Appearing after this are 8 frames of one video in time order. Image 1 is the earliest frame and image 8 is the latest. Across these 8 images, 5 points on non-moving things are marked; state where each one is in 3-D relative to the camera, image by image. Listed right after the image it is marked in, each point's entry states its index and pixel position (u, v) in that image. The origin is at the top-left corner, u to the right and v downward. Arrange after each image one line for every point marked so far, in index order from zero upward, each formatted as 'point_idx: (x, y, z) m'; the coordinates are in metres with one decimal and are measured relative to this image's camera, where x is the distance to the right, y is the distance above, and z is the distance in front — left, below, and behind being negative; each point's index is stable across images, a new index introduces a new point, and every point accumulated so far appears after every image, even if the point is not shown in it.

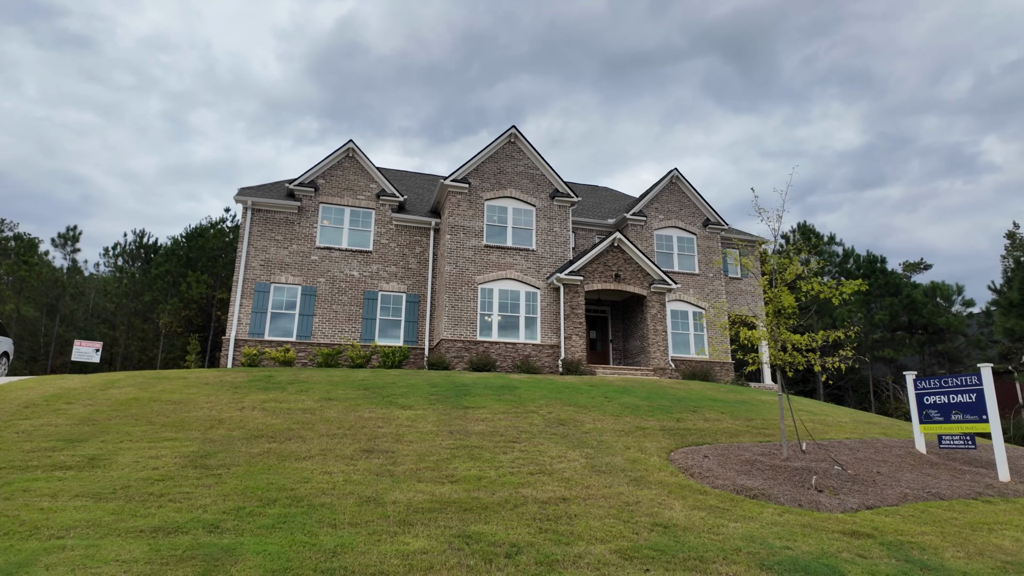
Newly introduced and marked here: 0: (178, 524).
0: (-3.7, -2.7, +6.8) m
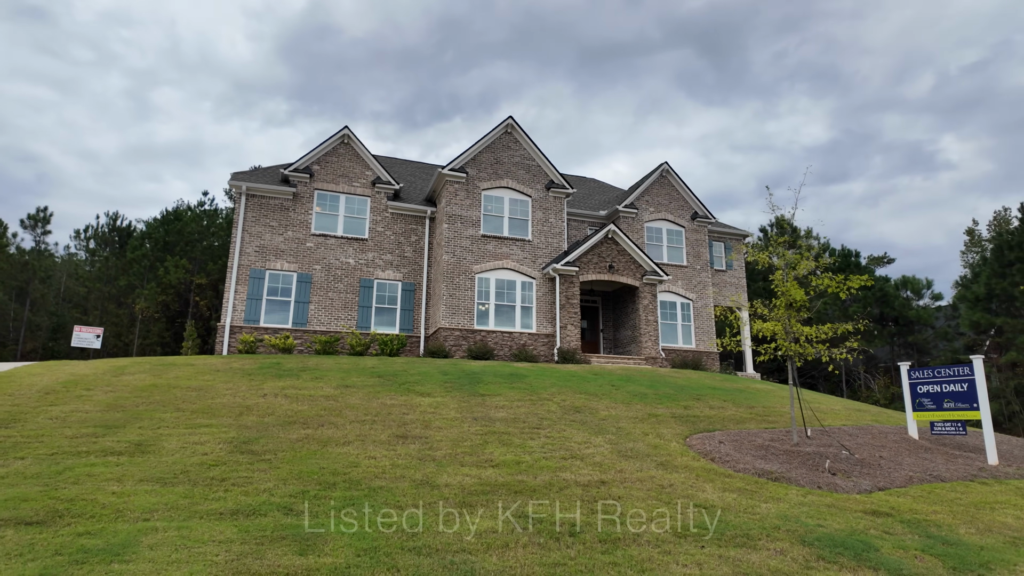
0: (-3.0, -2.6, +7.0) m
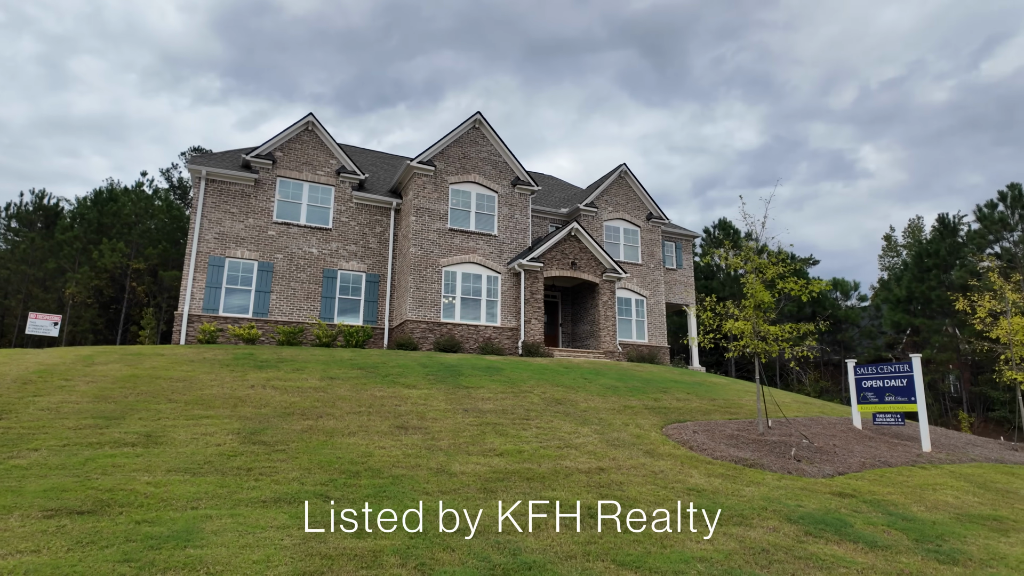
0: (-2.6, -2.5, +7.2) m
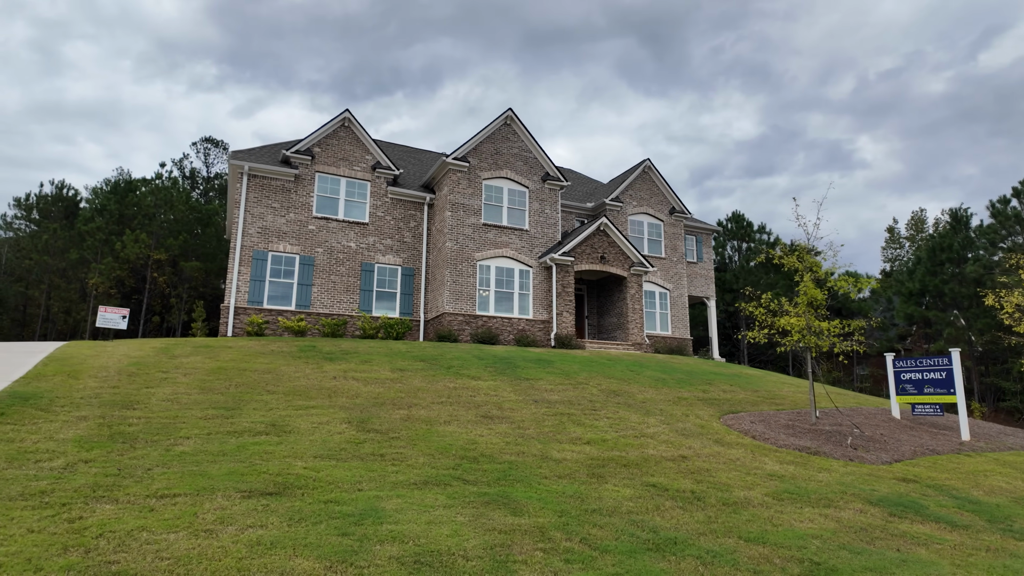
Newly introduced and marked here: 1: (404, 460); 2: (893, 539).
0: (-1.0, -2.5, +8.0) m
1: (-1.5, -2.5, +8.7) m
2: (+4.8, -3.2, +7.6) m
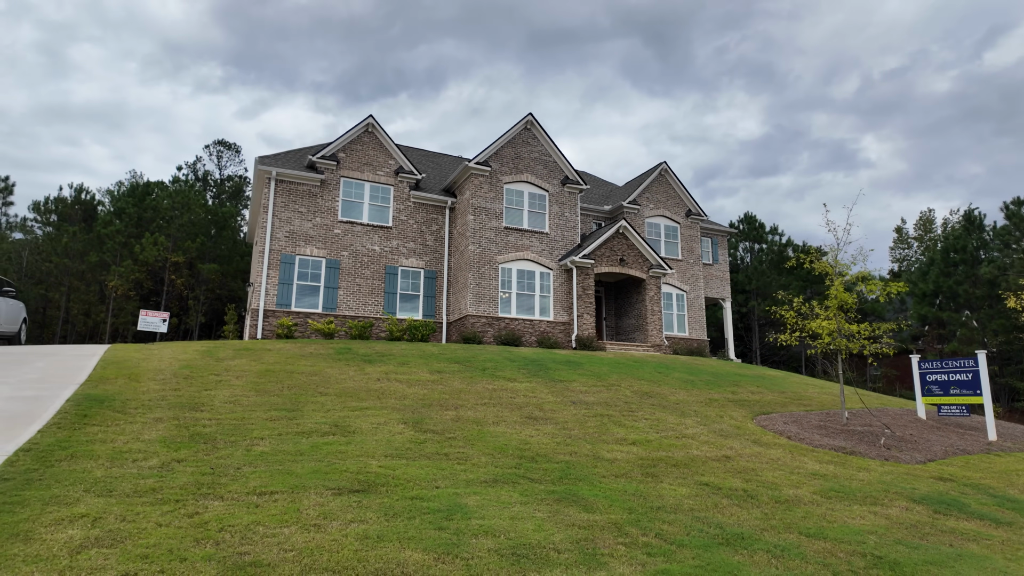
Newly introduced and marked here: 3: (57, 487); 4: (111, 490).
0: (-0.1, -2.7, +8.4) m
1: (-0.7, -2.6, +9.1) m
2: (+5.7, -3.3, +7.9) m
3: (-4.8, -2.1, +6.2) m
4: (-4.3, -2.2, +6.4) m
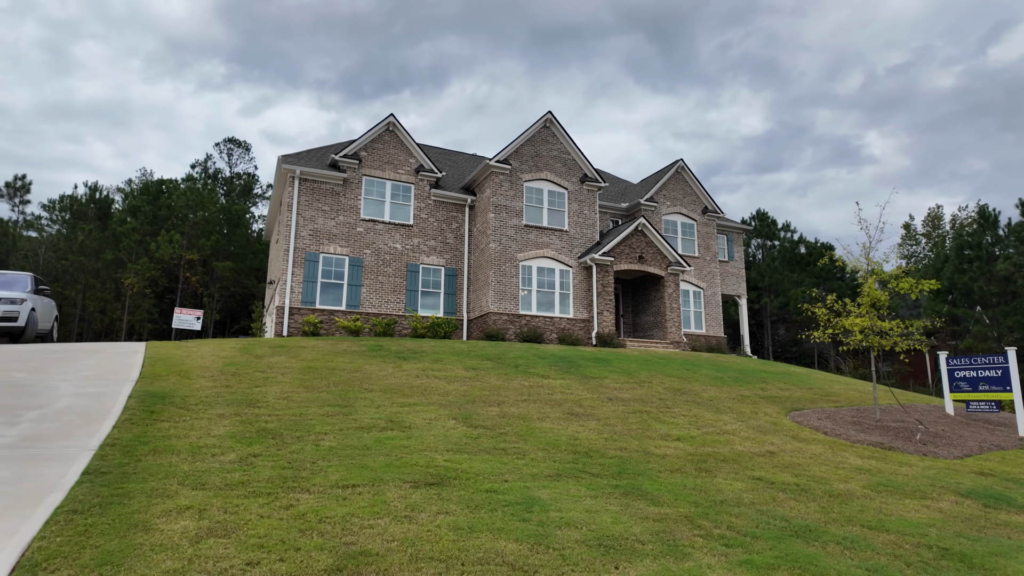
0: (+0.8, -2.6, +8.6) m
1: (+0.2, -2.6, +9.3) m
2: (+6.6, -3.3, +8.1) m
3: (-3.9, -2.1, +6.5) m
4: (-3.4, -2.2, +6.6) m
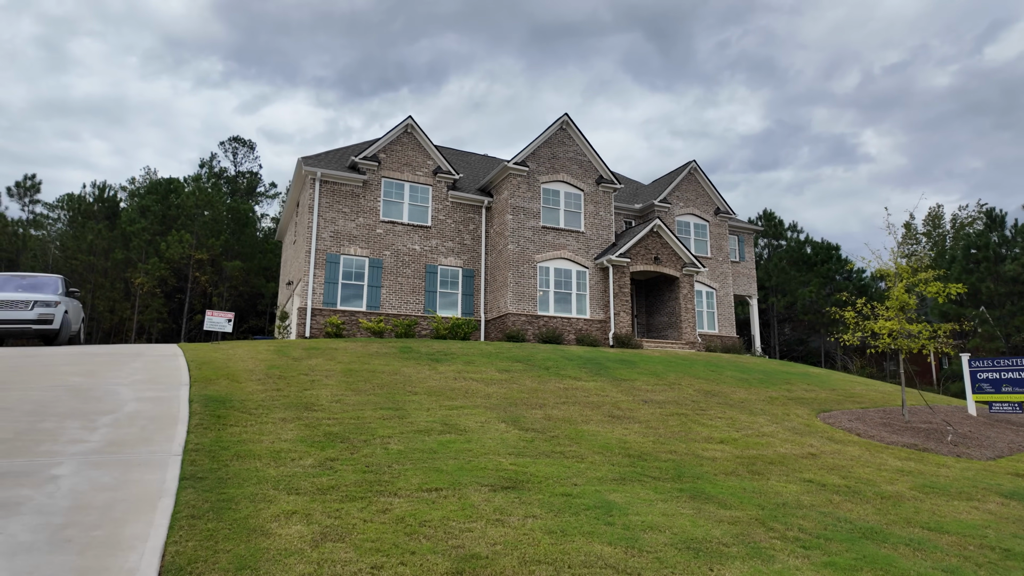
0: (+1.7, -2.8, +8.8) m
1: (+1.2, -2.7, +9.5) m
2: (+7.6, -3.4, +8.4) m
3: (-3.0, -2.2, +6.7) m
4: (-2.5, -2.3, +6.8) m
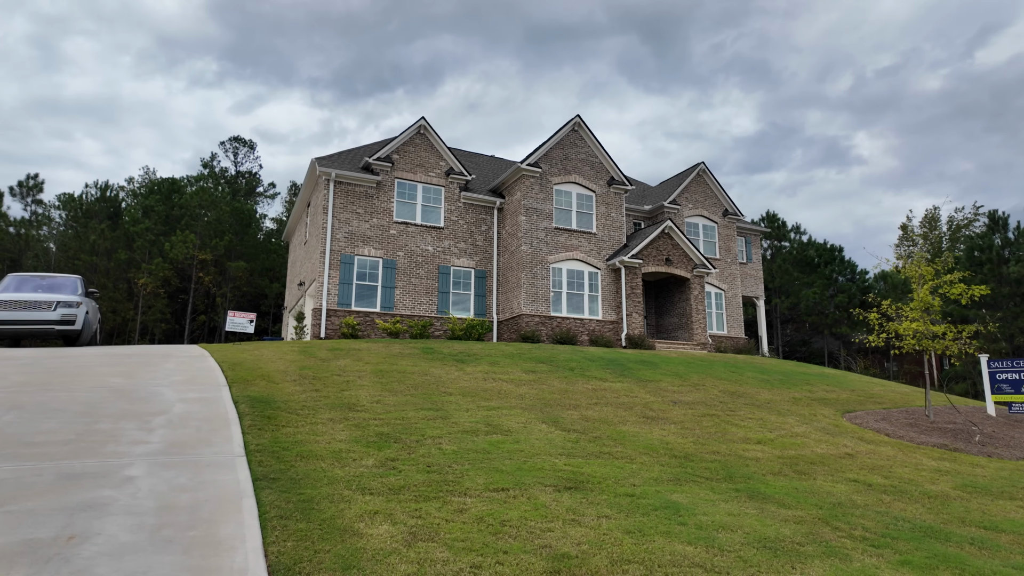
0: (+2.5, -2.8, +8.8) m
1: (+2.0, -2.7, +9.5) m
2: (+8.4, -3.4, +8.5) m
3: (-2.1, -2.2, +6.7) m
4: (-1.7, -2.3, +6.8) m
